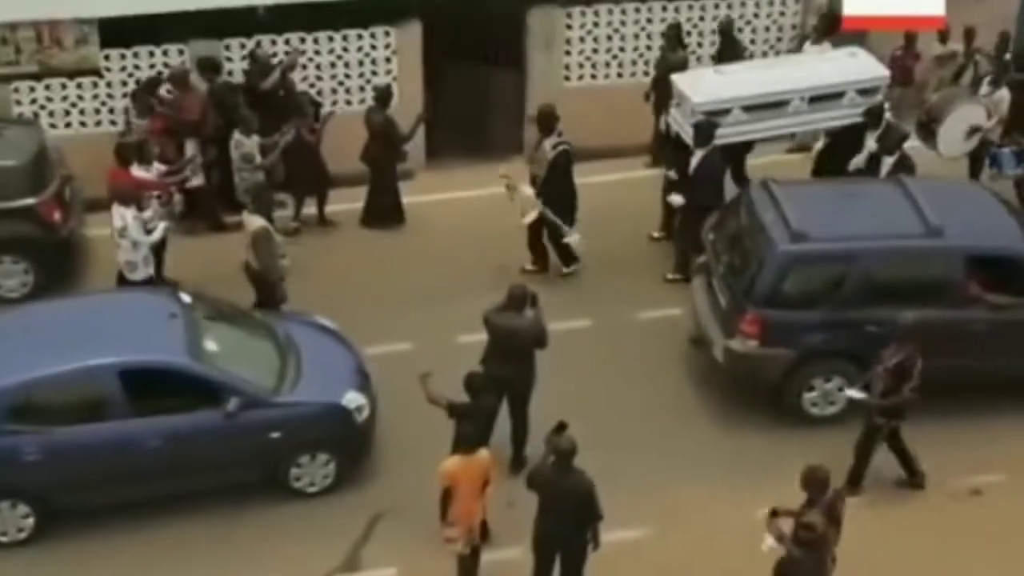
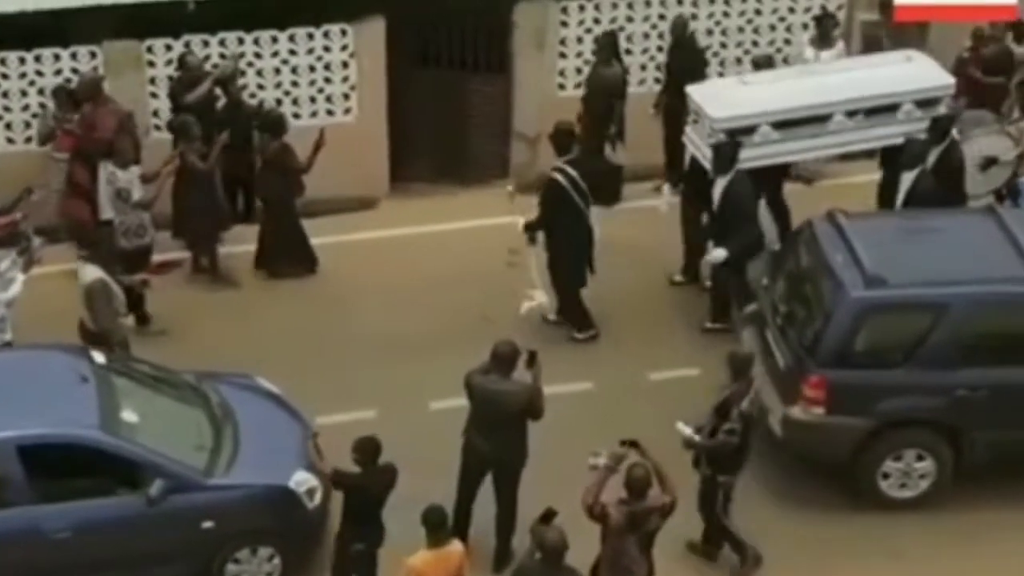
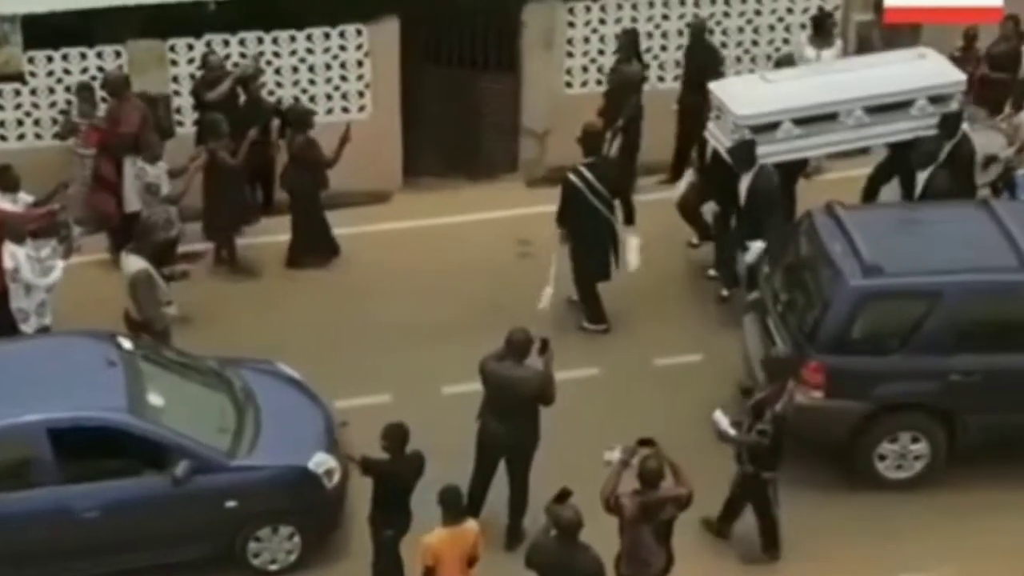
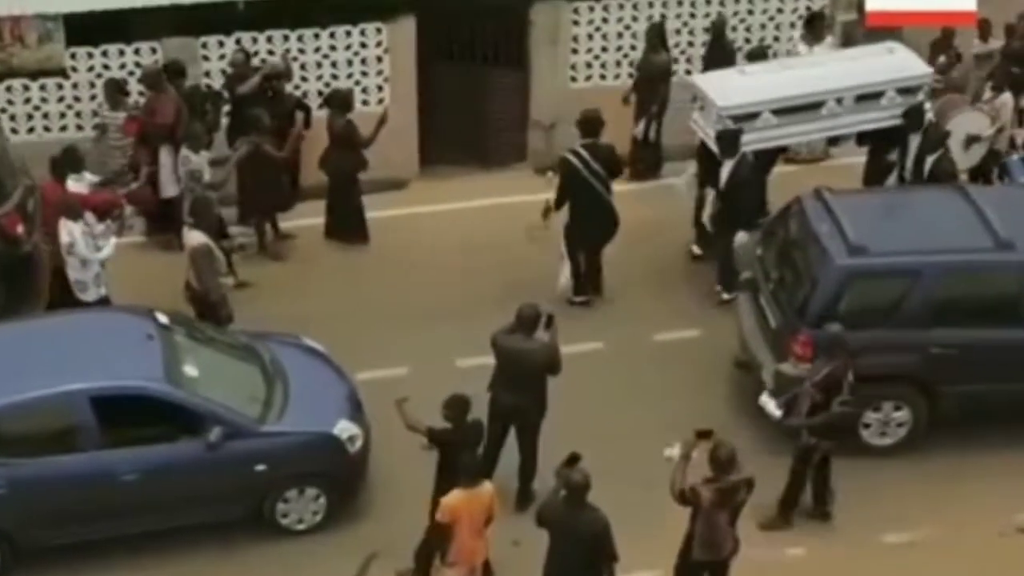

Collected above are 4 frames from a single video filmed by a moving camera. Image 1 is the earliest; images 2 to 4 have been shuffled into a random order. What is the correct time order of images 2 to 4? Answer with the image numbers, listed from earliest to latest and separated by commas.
4, 3, 2
